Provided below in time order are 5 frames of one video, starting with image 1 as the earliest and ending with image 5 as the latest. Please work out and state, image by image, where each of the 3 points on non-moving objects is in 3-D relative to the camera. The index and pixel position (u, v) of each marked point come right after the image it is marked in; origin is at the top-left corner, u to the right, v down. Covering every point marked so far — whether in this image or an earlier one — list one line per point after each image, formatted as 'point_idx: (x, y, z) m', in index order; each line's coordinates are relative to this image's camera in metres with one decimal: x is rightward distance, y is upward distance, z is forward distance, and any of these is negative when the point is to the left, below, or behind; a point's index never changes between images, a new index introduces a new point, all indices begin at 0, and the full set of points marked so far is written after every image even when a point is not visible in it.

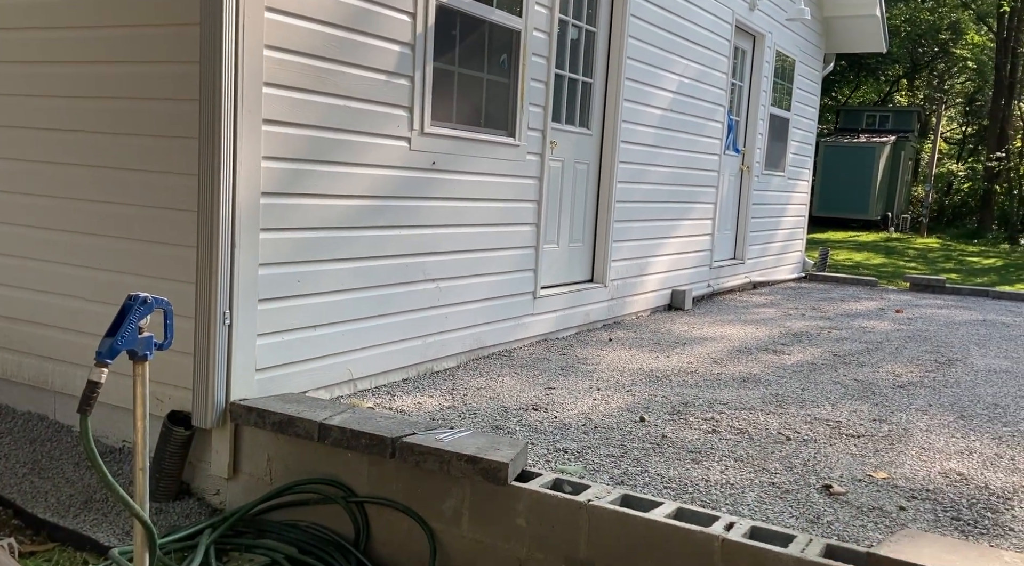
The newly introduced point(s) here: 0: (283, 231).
0: (-0.9, +0.2, +3.9) m
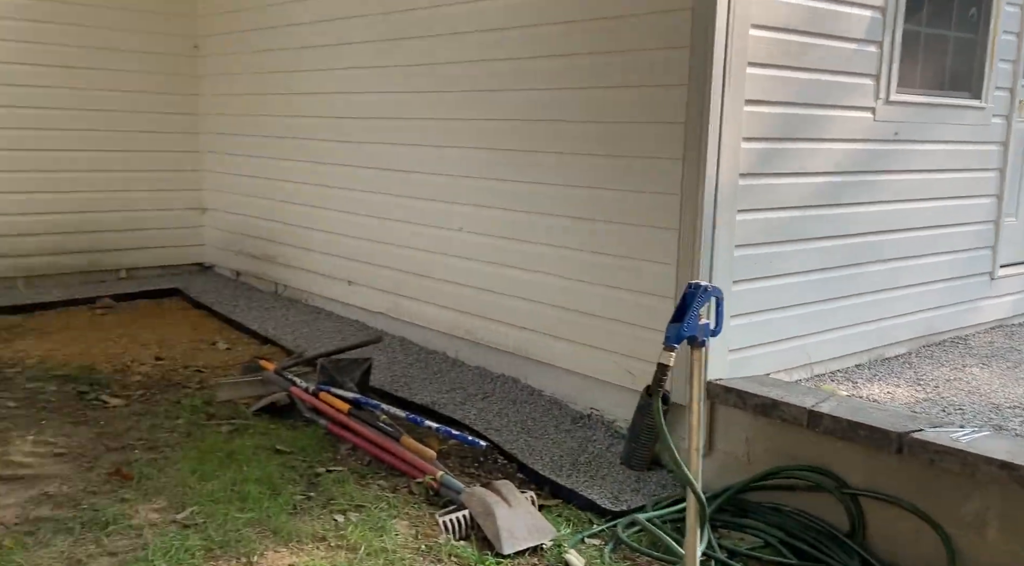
0: (+1.0, +0.3, +3.9) m
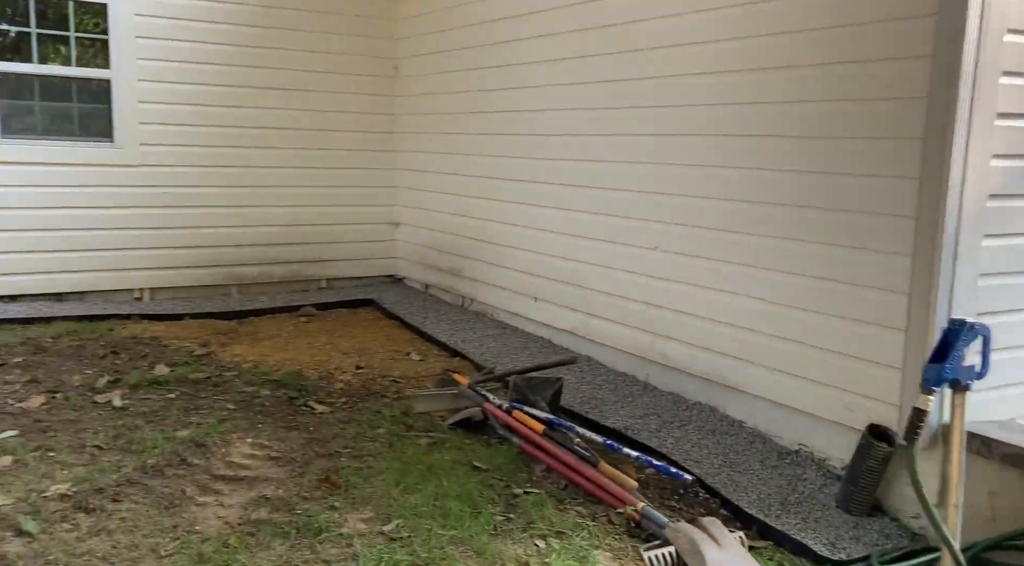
0: (+1.7, +0.2, +3.6) m
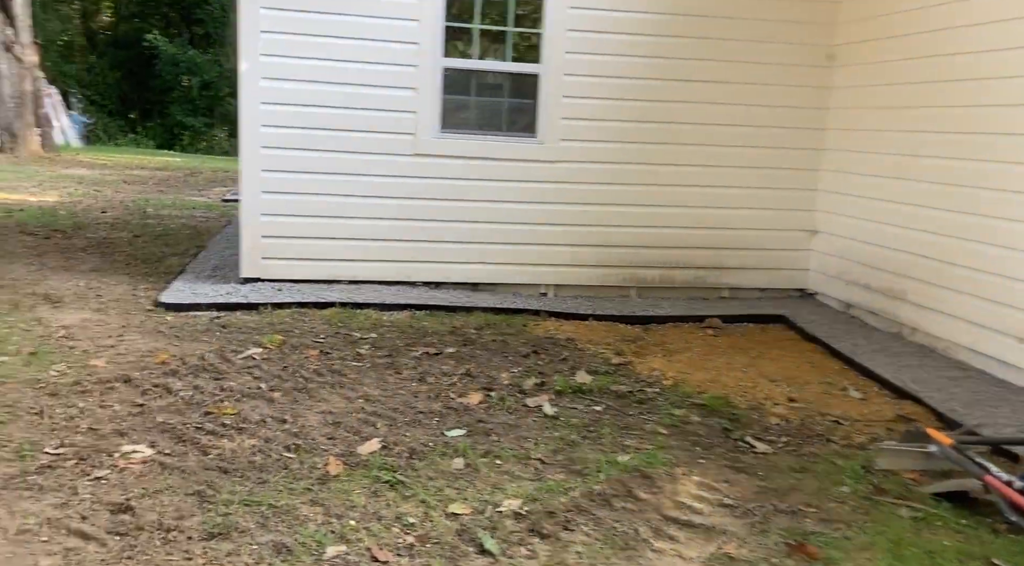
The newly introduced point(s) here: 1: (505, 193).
0: (+3.2, -0.2, +2.4) m
1: (0.0, +0.6, +7.3) m
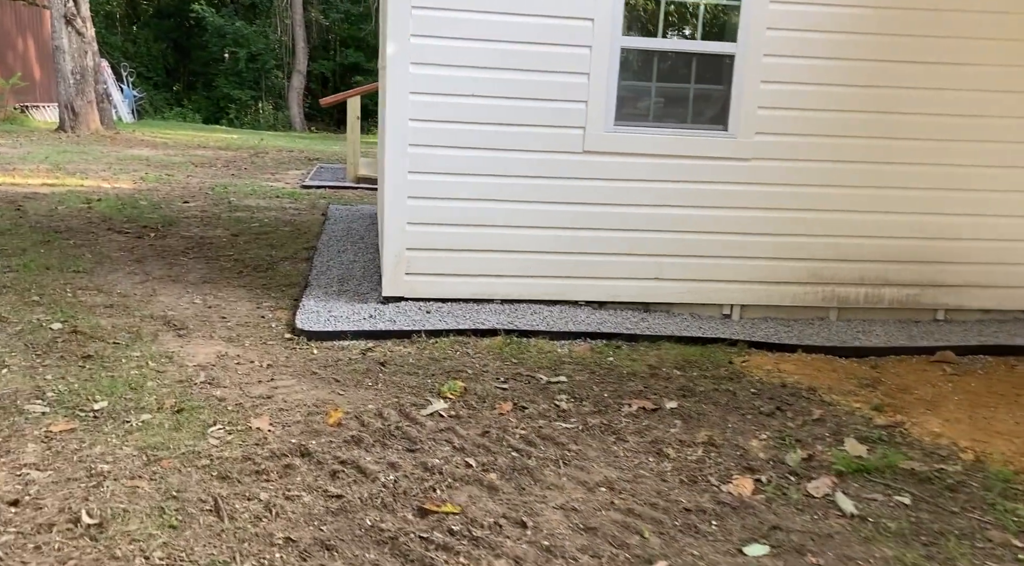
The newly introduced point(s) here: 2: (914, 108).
0: (+4.1, -0.5, +1.3) m
1: (+1.1, +0.5, +6.2) m
2: (+2.5, +1.0, +6.2) m
